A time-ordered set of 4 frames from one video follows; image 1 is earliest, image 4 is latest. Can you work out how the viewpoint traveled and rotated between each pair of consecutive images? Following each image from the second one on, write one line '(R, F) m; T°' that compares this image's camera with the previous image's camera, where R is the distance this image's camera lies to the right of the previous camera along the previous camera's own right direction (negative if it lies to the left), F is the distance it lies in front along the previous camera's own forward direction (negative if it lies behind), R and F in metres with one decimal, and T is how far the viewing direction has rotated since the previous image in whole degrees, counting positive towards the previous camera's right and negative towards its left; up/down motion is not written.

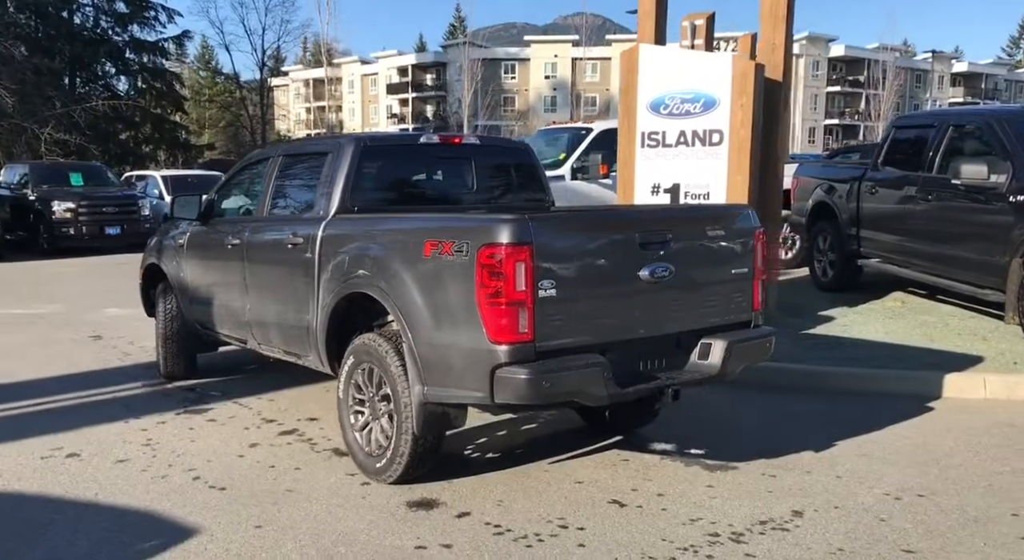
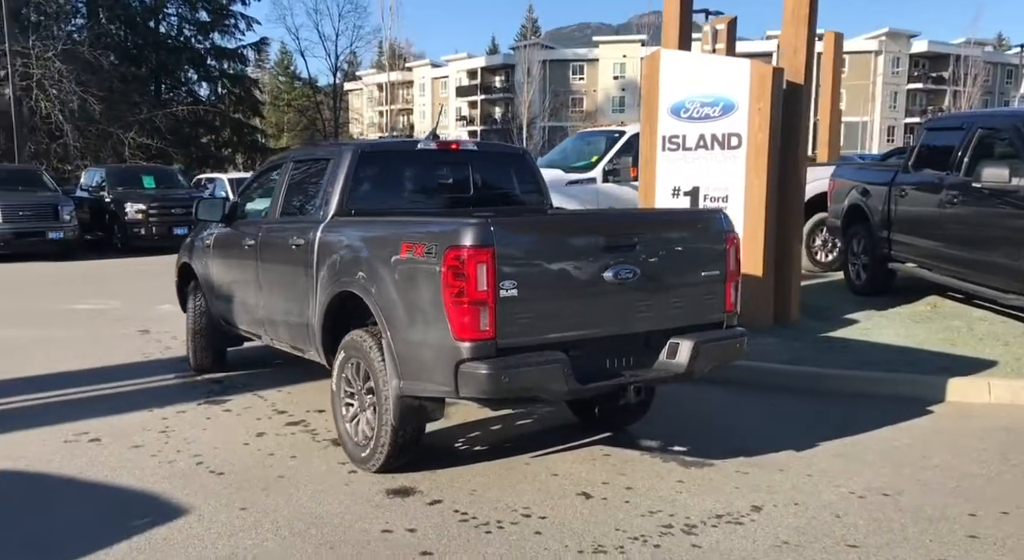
(+0.6, -0.3) m; -5°
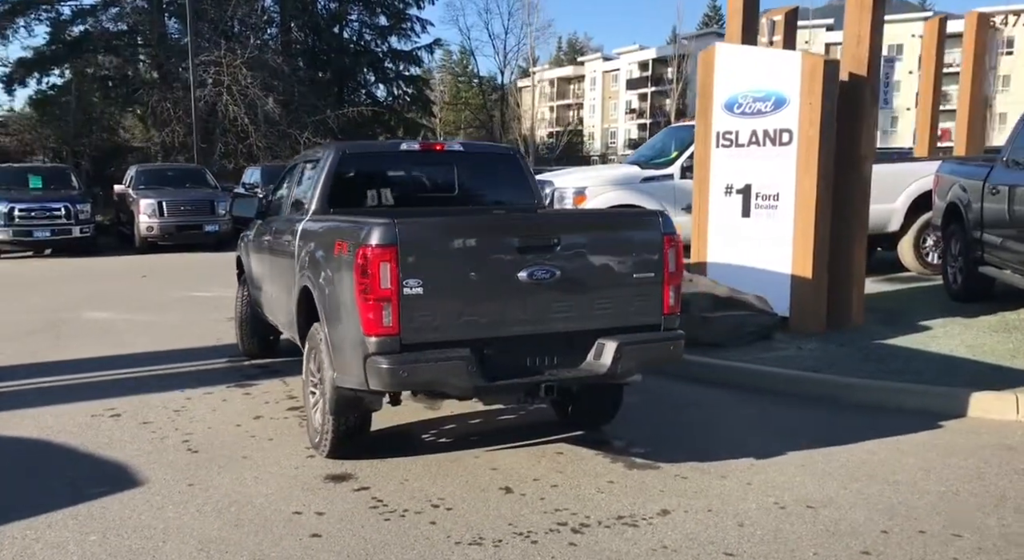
(+1.5, 0.0) m; -12°
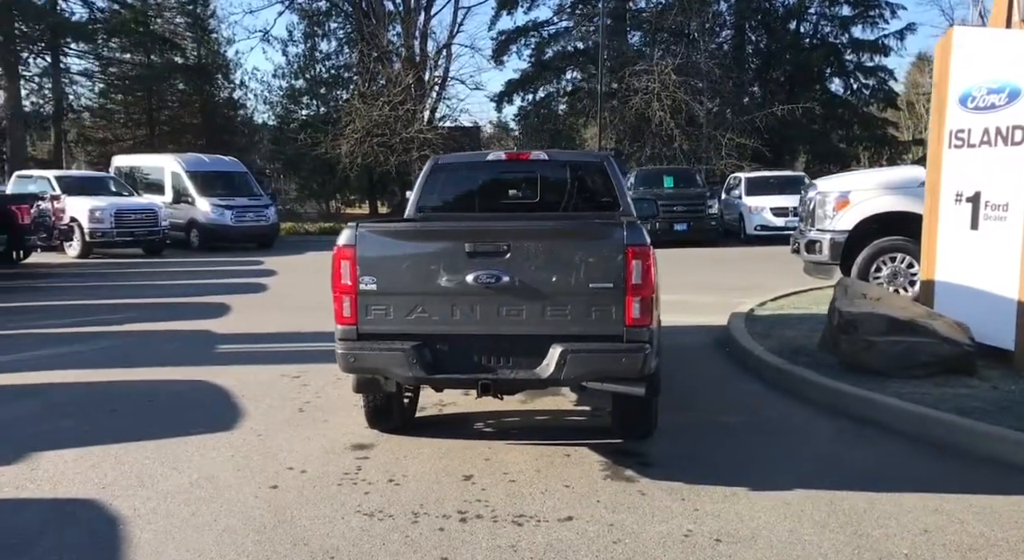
(+3.1, +0.5) m; -30°
